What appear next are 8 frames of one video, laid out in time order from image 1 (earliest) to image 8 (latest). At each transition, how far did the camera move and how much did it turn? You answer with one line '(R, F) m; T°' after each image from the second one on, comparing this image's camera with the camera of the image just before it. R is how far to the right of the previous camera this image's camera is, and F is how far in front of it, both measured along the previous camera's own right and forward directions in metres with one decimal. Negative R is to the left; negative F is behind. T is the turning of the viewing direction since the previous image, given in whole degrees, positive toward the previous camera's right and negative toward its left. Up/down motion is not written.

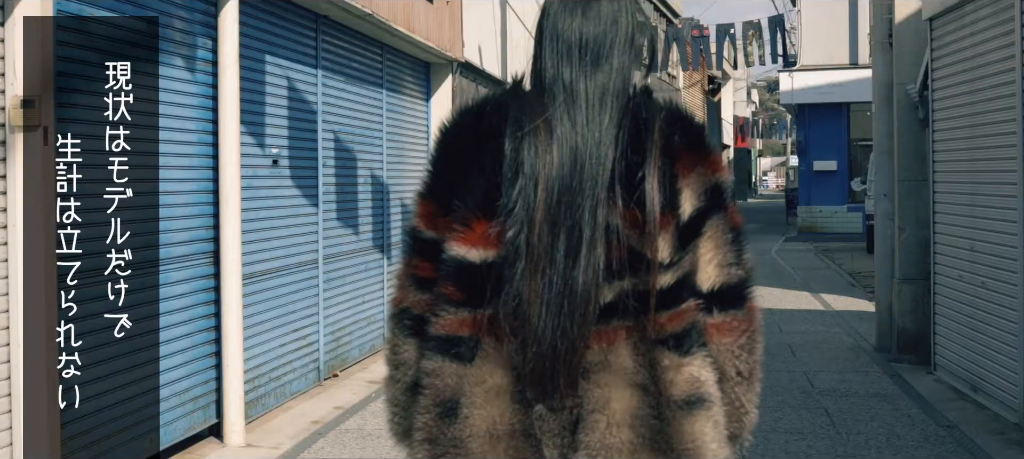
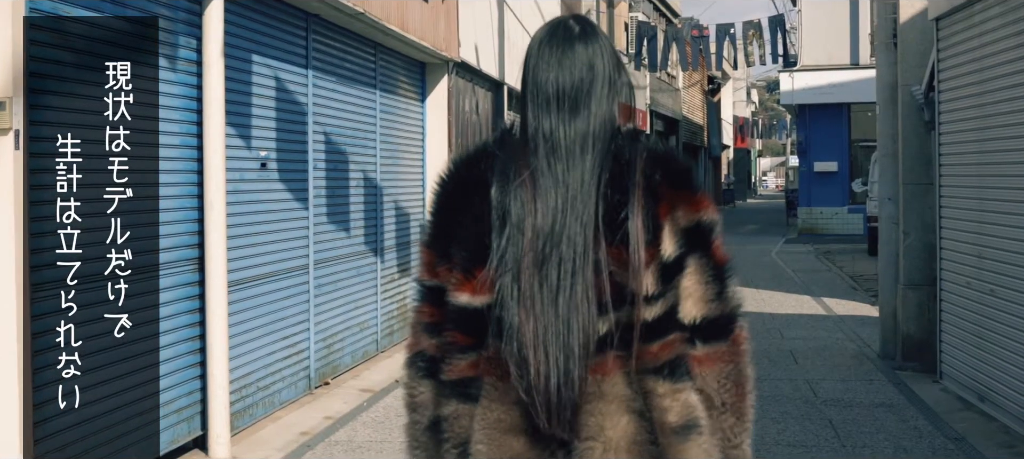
(0.0, +0.2) m; 0°
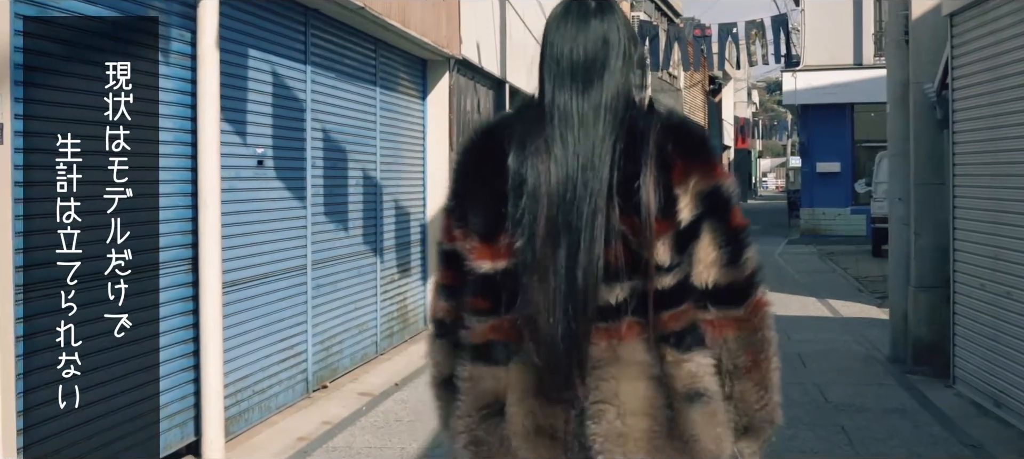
(0.0, +0.2) m; 0°
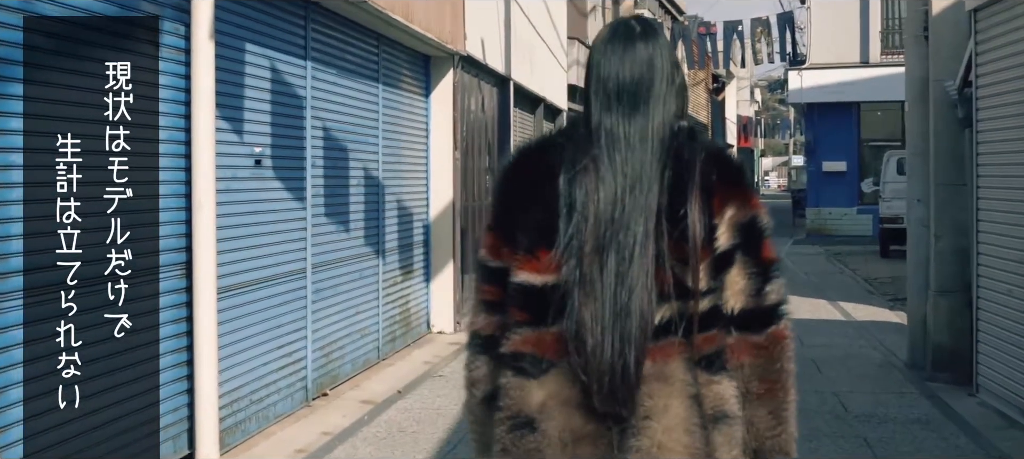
(0.0, +0.3) m; 0°
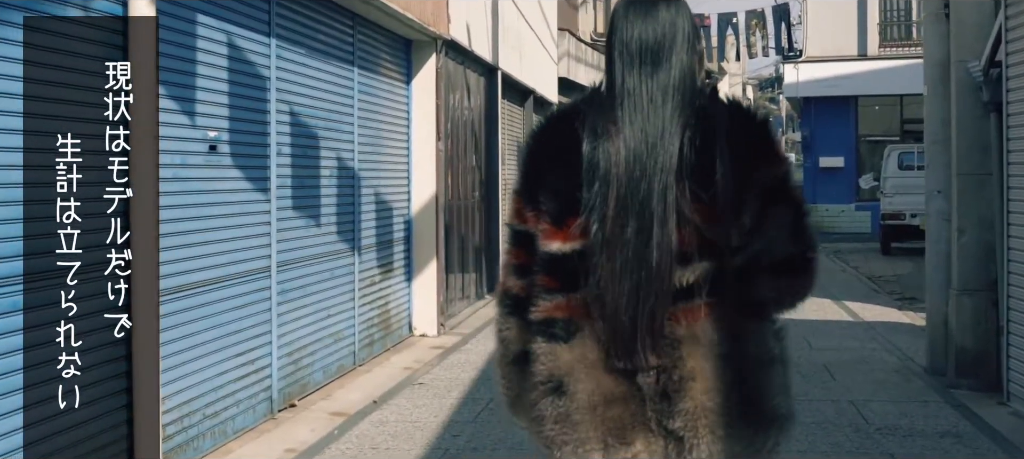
(0.0, +0.6) m; +1°
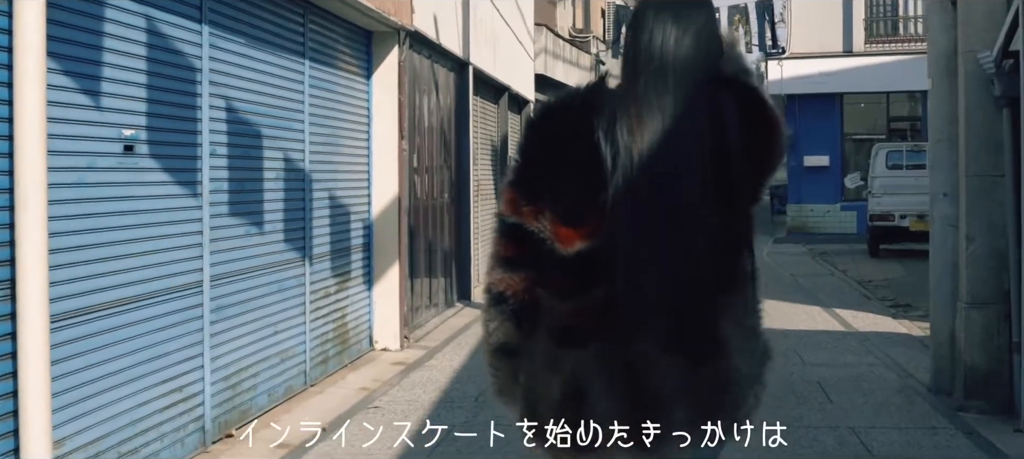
(+0.1, +0.7) m; +1°
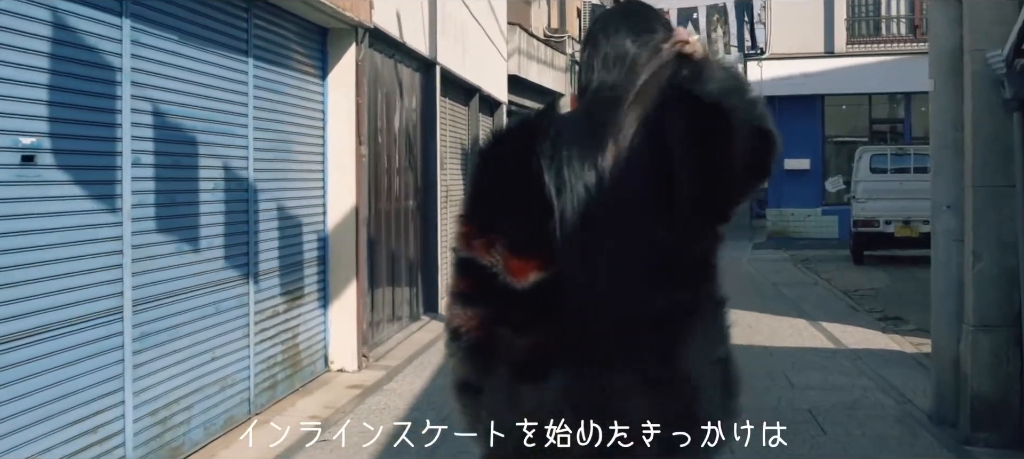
(+0.1, +0.6) m; +1°
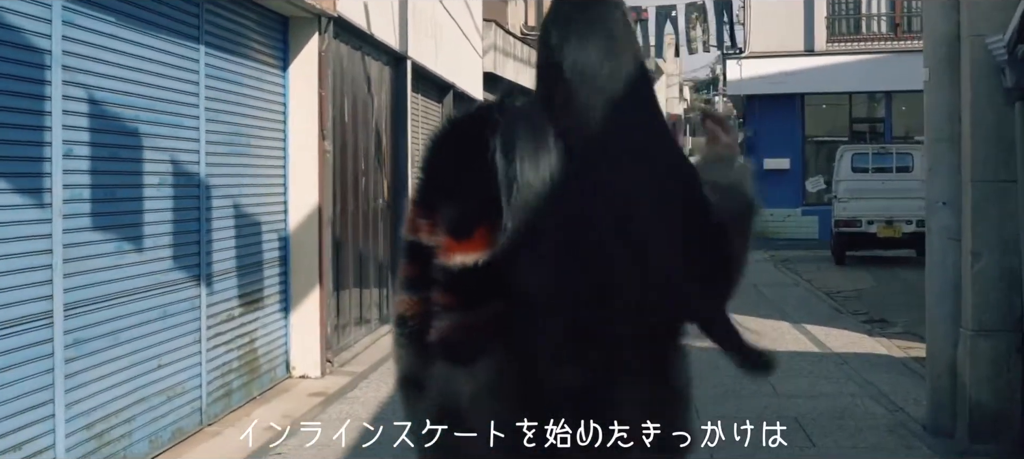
(+0.1, +0.4) m; +1°
